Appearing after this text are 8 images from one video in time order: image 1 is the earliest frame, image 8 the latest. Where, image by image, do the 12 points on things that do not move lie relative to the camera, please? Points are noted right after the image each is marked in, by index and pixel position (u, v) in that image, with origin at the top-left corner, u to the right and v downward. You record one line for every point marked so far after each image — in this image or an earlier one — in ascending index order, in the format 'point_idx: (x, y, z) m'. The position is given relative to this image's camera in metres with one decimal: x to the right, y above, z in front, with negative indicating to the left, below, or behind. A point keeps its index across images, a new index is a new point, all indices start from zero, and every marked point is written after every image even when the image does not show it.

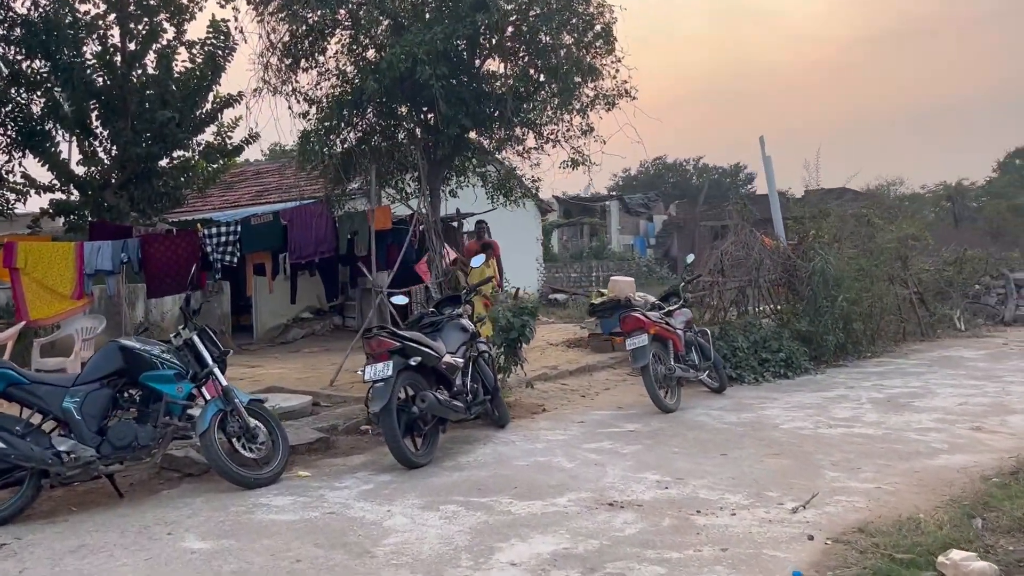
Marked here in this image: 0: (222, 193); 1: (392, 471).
0: (-6.0, +2.0, +18.1) m
1: (-0.7, -1.1, +5.4) m
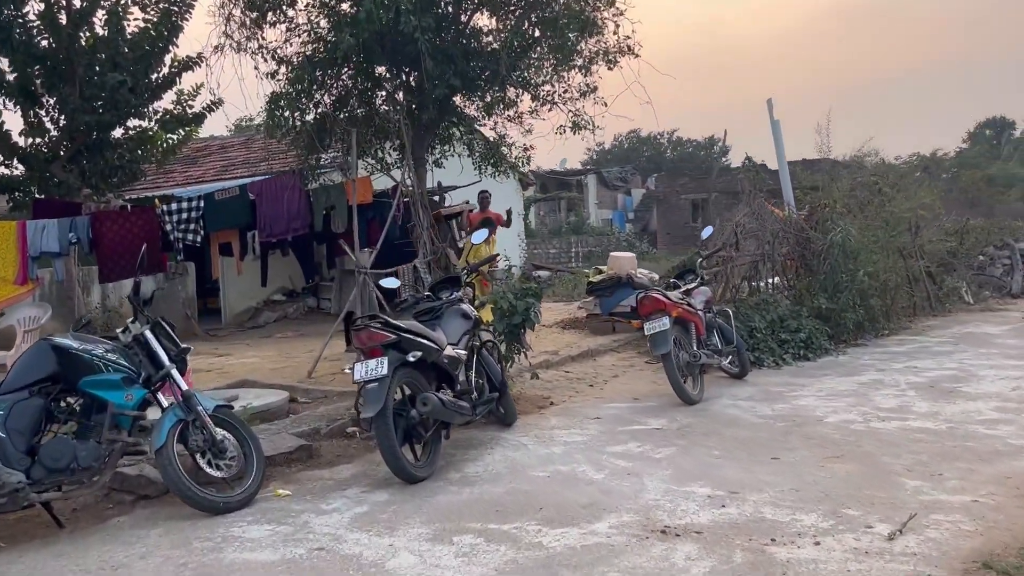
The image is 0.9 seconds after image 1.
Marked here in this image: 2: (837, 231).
0: (-6.4, +2.3, +16.9) m
1: (-0.6, -1.0, +4.5) m
2: (+3.5, +0.6, +9.4) m
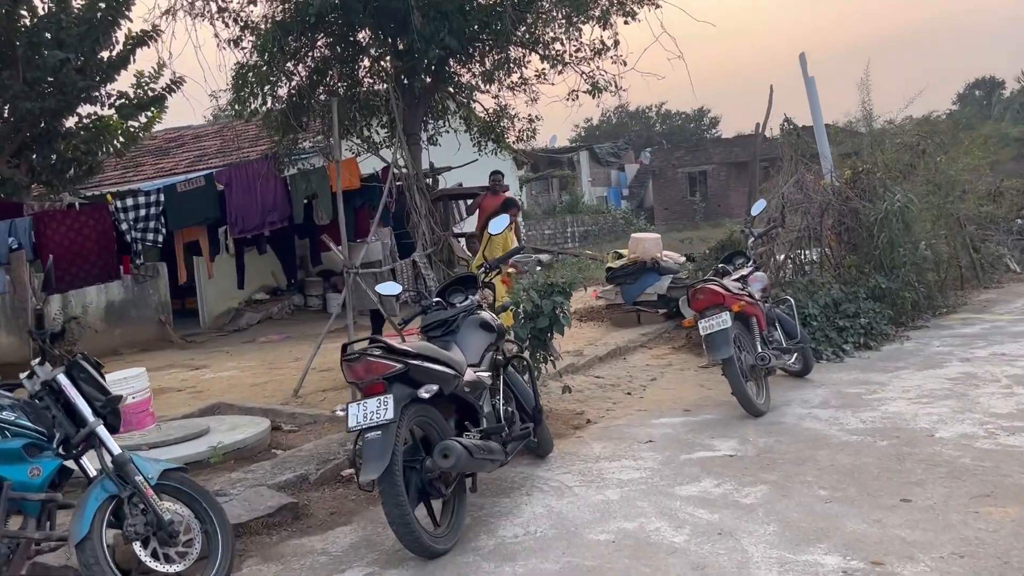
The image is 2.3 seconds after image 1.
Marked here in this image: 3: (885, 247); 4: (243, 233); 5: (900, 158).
0: (-6.4, +2.3, +15.7) m
1: (-0.4, -1.1, +3.4) m
2: (+3.6, +0.9, +8.3) m
3: (+3.5, +0.4, +8.2) m
4: (-2.6, +0.5, +8.1) m
5: (+4.2, +1.4, +9.4) m
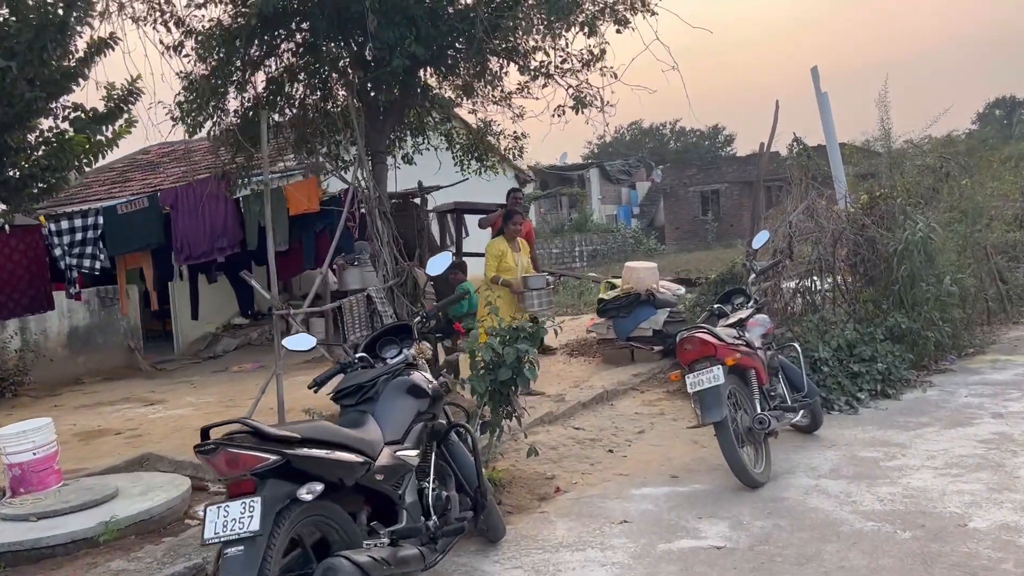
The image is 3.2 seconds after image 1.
0: (-6.5, +2.0, +15.0) m
1: (-0.7, -1.3, +2.6) m
2: (+3.4, +0.5, +7.5) m
3: (+3.3, 0.0, +7.4) m
4: (-2.8, +0.2, +7.4) m
5: (+4.1, +1.0, +8.6) m
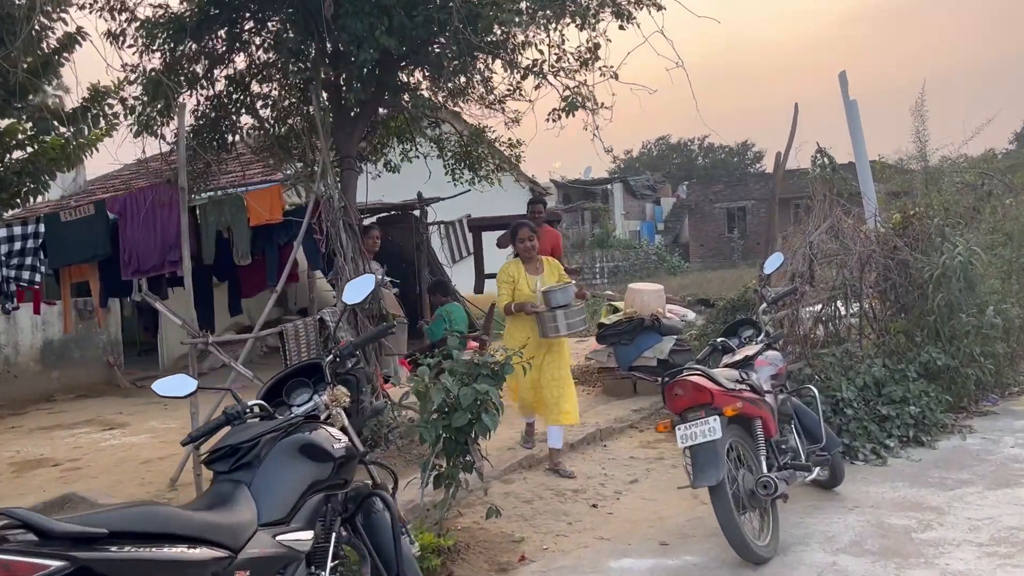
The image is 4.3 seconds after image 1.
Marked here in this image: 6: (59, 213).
0: (-6.3, +1.8, +14.5) m
1: (-1.0, -1.4, +1.9) m
2: (+3.4, +0.3, +6.6) m
3: (+3.2, -0.2, +6.5) m
4: (-2.9, +0.1, +6.7) m
5: (+4.0, +0.8, +7.7) m
6: (-3.6, +0.6, +6.8) m
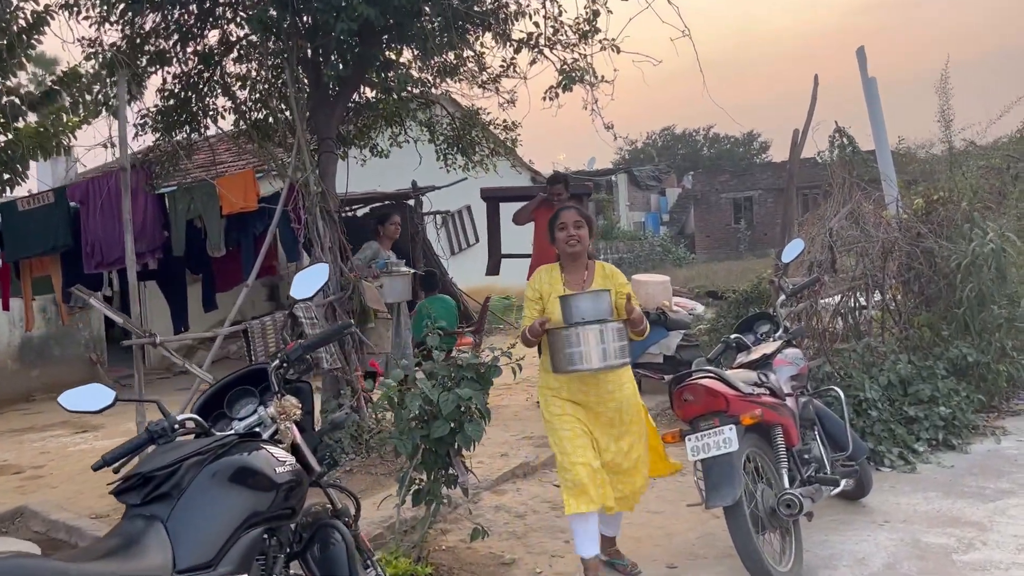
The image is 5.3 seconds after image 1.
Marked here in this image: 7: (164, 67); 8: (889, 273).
0: (-6.3, +1.9, +14.1) m
1: (-1.0, -1.4, +1.4) m
2: (+3.3, +0.4, +6.2) m
3: (+3.2, -0.1, +6.1) m
4: (-2.9, +0.2, +6.3) m
5: (+4.0, +0.9, +7.2) m
6: (-3.6, +0.6, +6.4) m
7: (-2.2, +1.4, +5.5) m
8: (+2.7, +0.1, +6.1) m
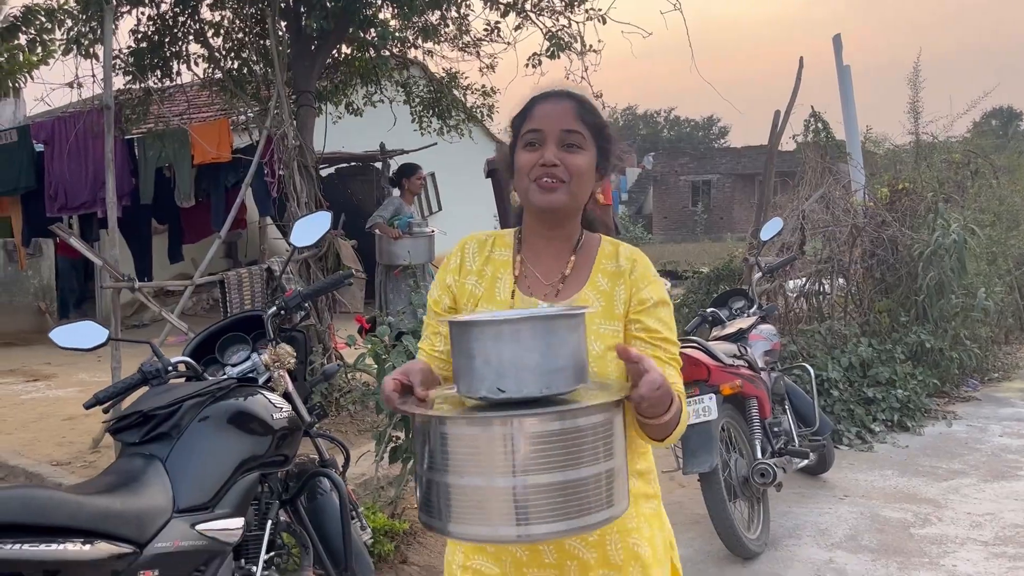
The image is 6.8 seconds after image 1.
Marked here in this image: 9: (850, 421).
0: (-6.8, +2.7, +13.6) m
1: (-1.0, -1.2, +1.4) m
2: (+3.1, +0.4, +6.3) m
3: (+3.0, 0.0, +6.2) m
4: (-3.1, +0.5, +6.1) m
5: (+3.8, +0.9, +7.4) m
6: (-3.8, +1.1, +6.1) m
7: (-2.3, +1.7, +5.3) m
8: (+2.5, +0.2, +6.3) m
9: (+2.1, -0.8, +5.3) m
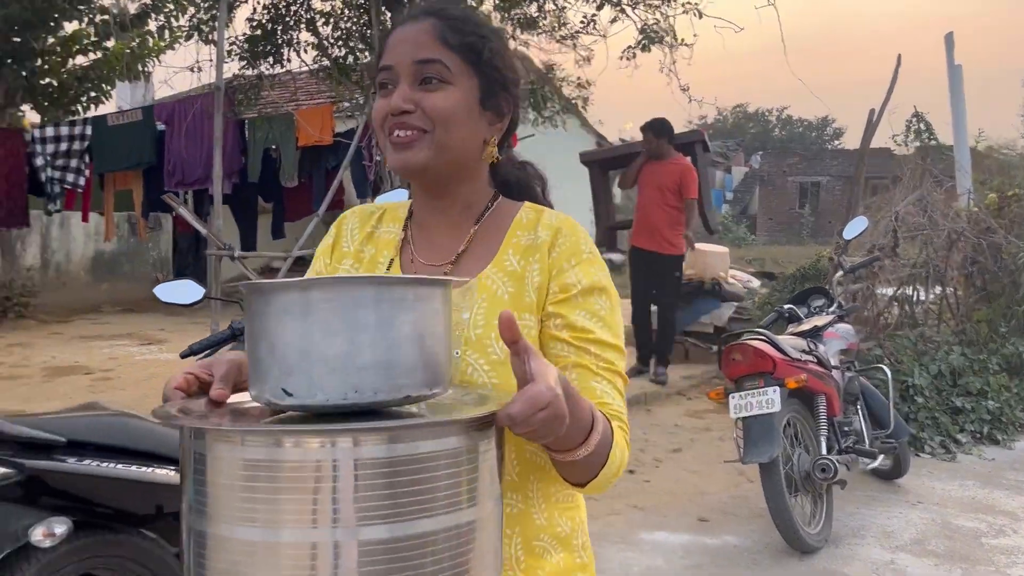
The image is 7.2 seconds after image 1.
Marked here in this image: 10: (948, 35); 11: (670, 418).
0: (-5.2, +3.1, +14.4) m
1: (-1.0, -1.1, +1.7) m
2: (+3.8, +0.4, +6.1) m
3: (+3.6, -0.1, +6.0) m
4: (-2.4, +0.8, +6.5) m
5: (+4.5, +0.8, +7.1) m
6: (-3.1, +1.3, +6.7) m
7: (-1.7, +1.9, +5.6) m
8: (+3.1, +0.2, +6.1) m
9: (+2.5, -0.8, +5.1) m
10: (+3.6, +2.1, +7.1) m
11: (+1.0, -0.8, +5.5) m
